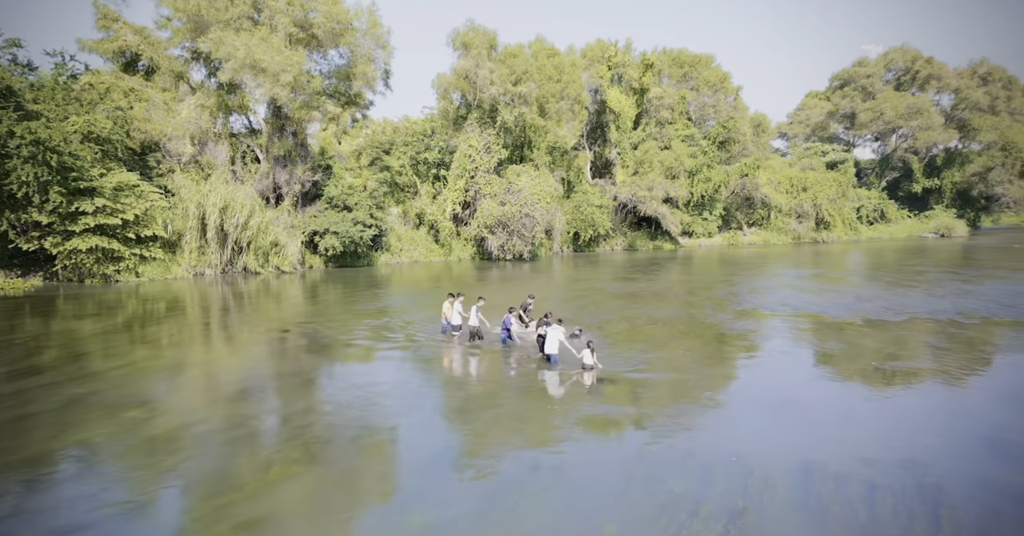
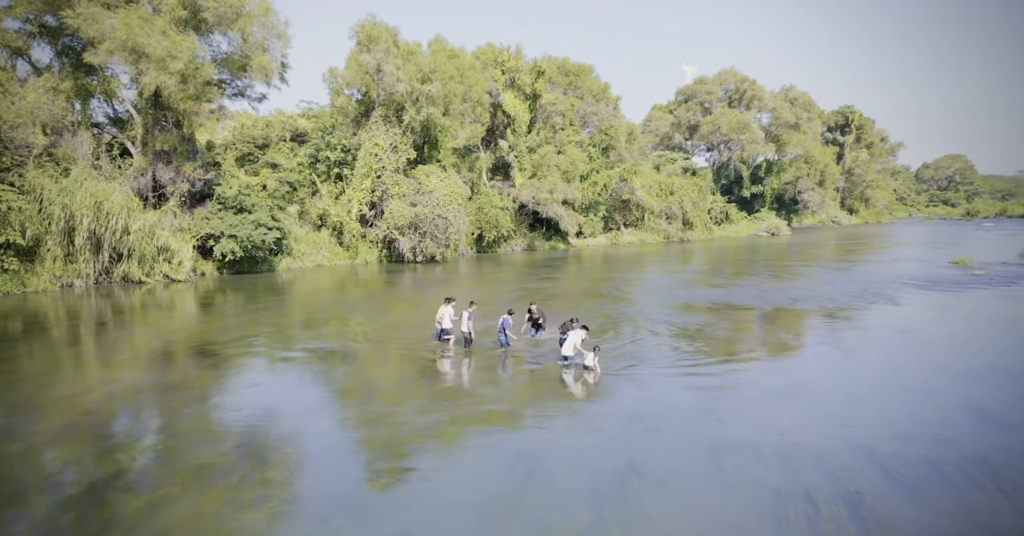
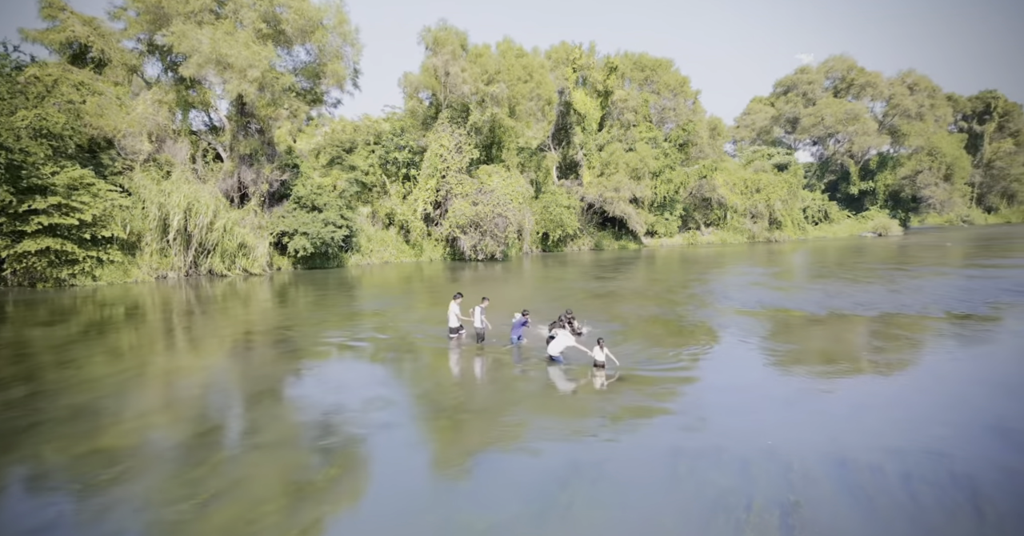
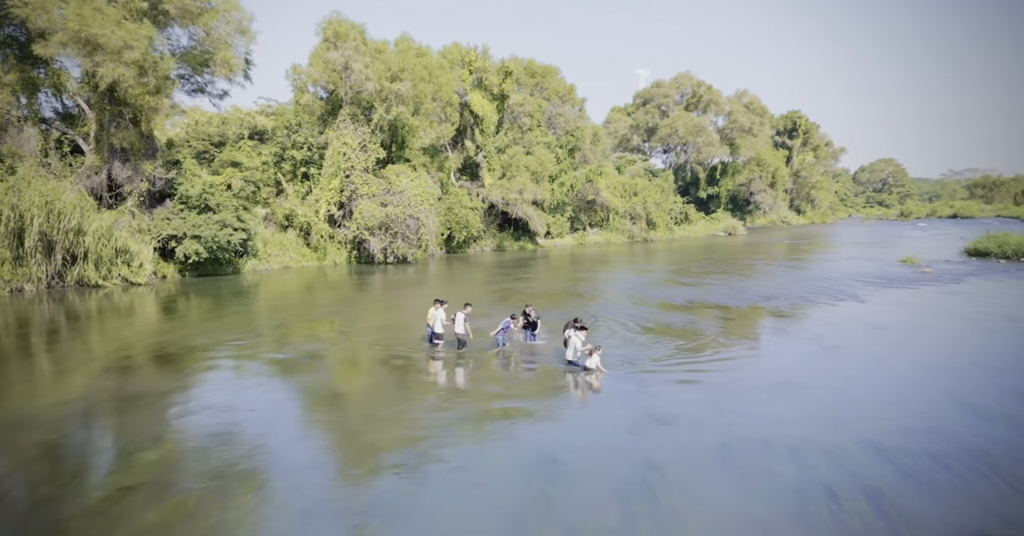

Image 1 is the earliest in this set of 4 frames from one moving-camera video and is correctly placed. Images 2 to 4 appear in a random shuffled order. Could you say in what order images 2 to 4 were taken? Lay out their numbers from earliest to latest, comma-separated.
3, 2, 4
